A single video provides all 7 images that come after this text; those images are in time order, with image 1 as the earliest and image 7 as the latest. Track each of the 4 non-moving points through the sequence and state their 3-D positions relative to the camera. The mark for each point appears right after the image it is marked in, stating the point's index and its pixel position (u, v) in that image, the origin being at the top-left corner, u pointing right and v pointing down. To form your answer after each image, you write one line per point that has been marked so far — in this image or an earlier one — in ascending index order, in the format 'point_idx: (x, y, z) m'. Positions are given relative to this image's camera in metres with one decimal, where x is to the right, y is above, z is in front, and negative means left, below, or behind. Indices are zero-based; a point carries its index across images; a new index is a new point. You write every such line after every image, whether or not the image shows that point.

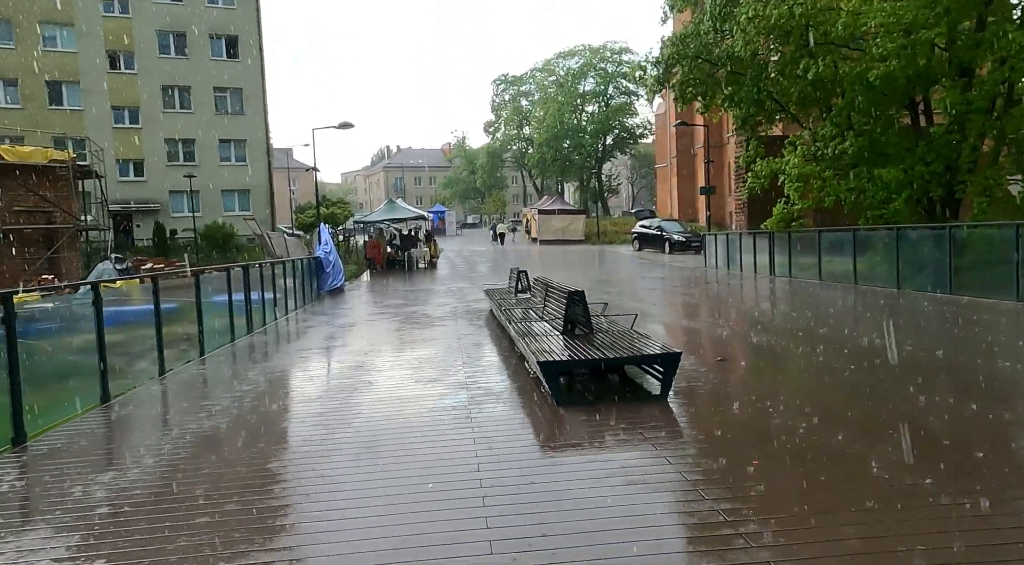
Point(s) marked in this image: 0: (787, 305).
0: (+5.5, -0.4, +14.9) m
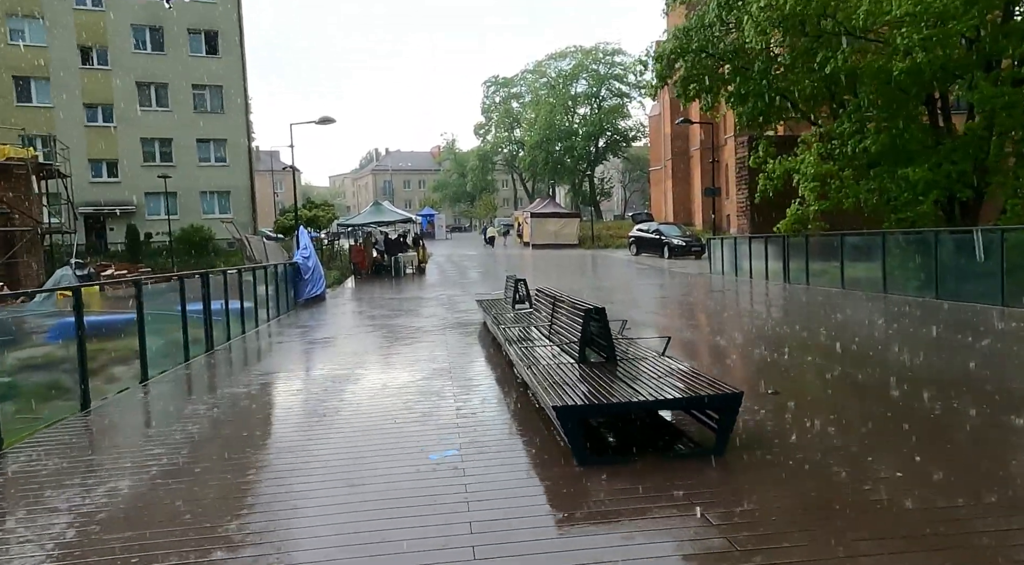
0: (+5.4, -0.5, +13.8) m
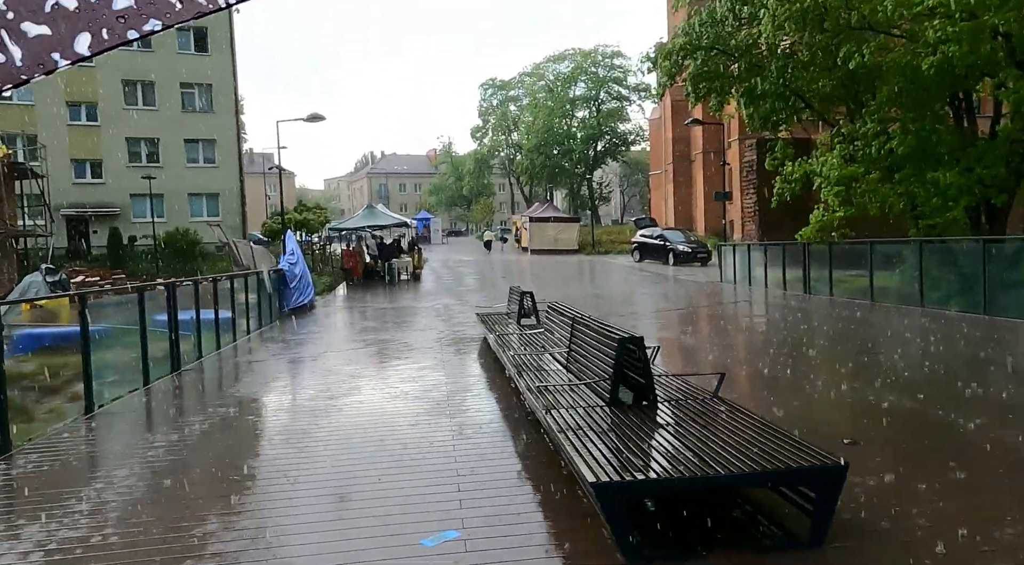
0: (+5.5, -0.7, +12.9) m
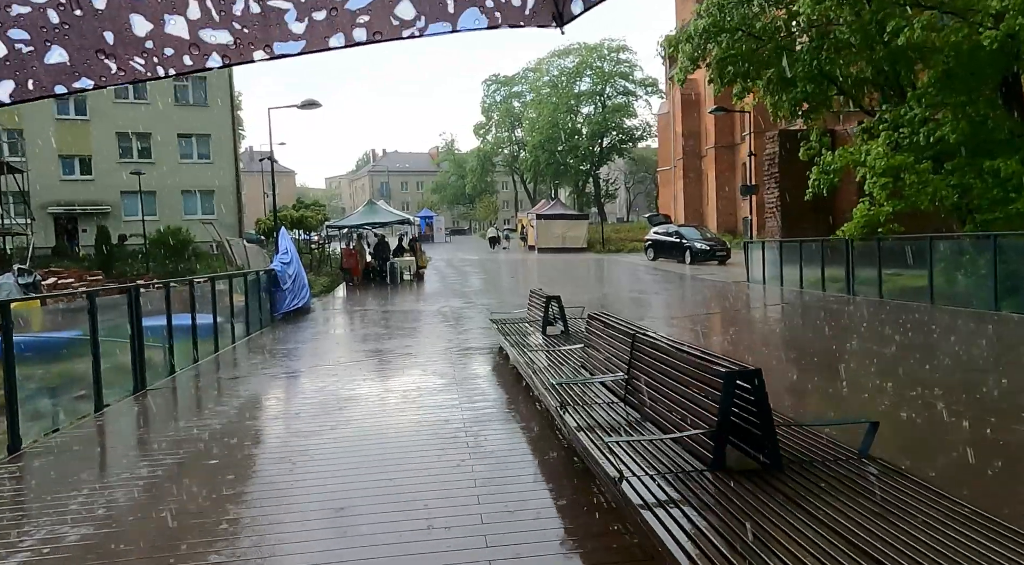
0: (+5.7, -0.7, +11.6) m
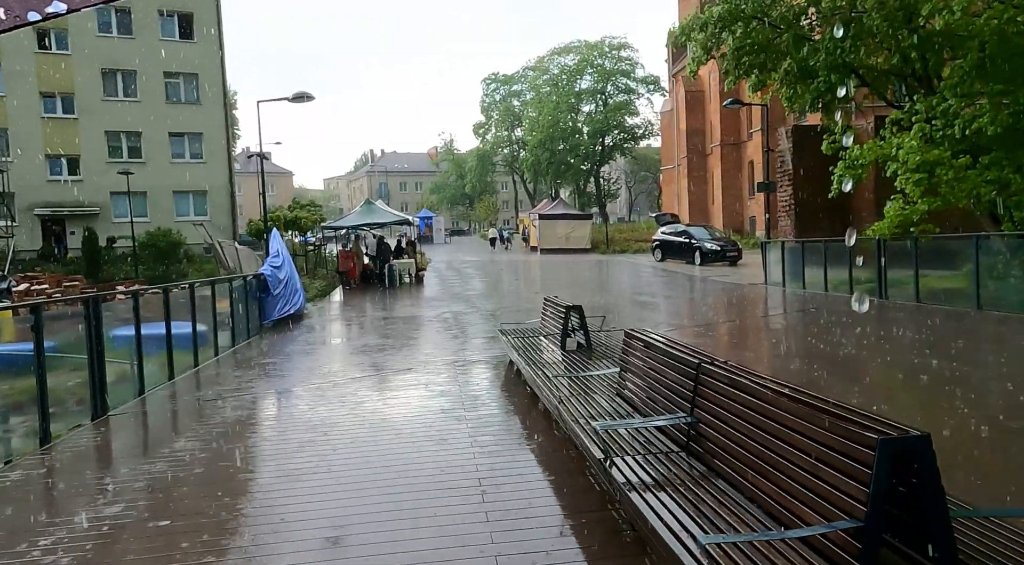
0: (+5.8, -0.8, +10.8) m
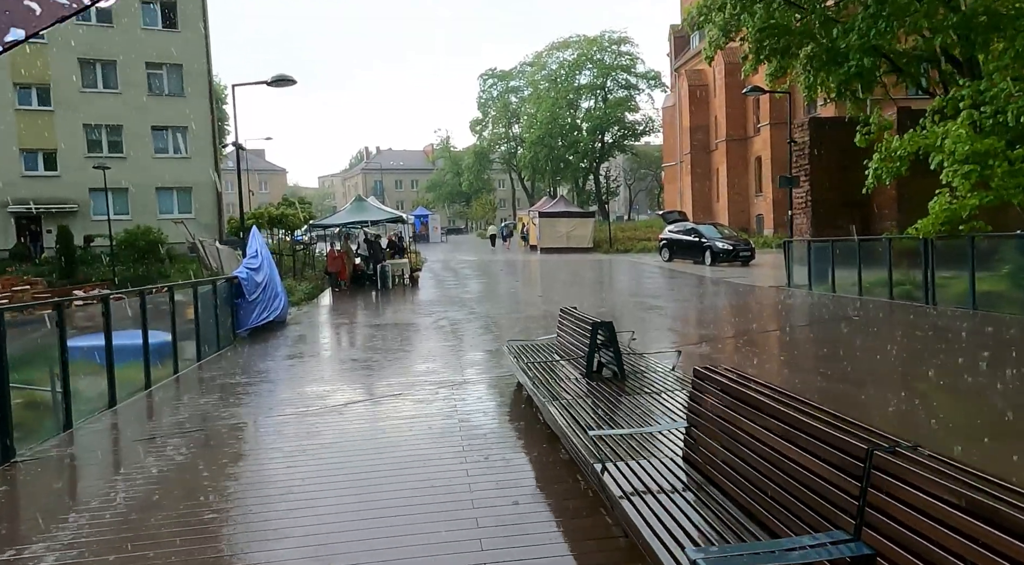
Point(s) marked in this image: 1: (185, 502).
0: (+5.9, -0.8, +9.6) m
1: (-2.1, -1.4, +4.5) m
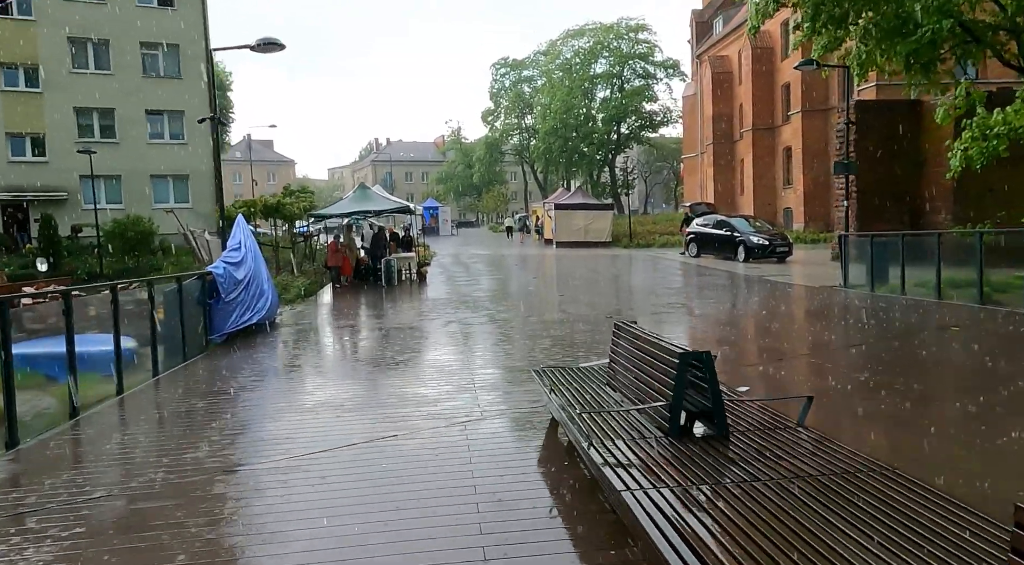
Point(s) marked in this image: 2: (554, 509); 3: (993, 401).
0: (+6.1, -0.8, +7.9) m
1: (-1.9, -1.4, +2.9) m
2: (+0.3, -1.3, +3.9) m
3: (+4.0, -1.1, +6.1) m
